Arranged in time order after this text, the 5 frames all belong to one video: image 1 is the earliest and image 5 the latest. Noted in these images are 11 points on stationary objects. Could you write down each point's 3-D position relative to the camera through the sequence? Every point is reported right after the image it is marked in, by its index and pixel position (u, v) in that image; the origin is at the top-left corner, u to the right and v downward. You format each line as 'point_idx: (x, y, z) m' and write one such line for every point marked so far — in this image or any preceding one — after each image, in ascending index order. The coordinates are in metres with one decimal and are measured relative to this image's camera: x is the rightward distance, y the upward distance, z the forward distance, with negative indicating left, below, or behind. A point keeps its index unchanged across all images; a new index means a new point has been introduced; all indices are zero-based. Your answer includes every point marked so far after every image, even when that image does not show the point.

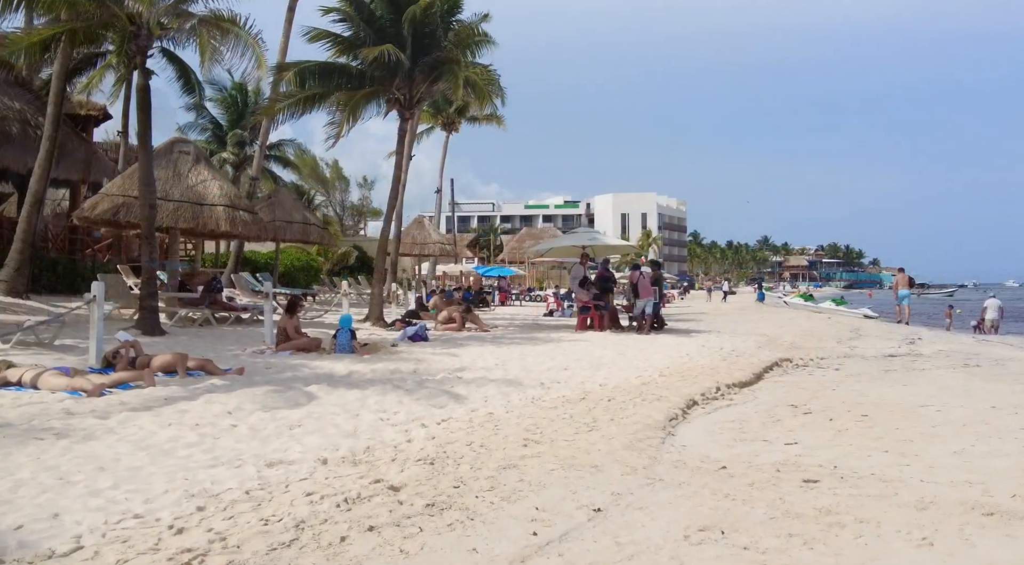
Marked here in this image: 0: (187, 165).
0: (-5.3, +1.9, +13.4) m
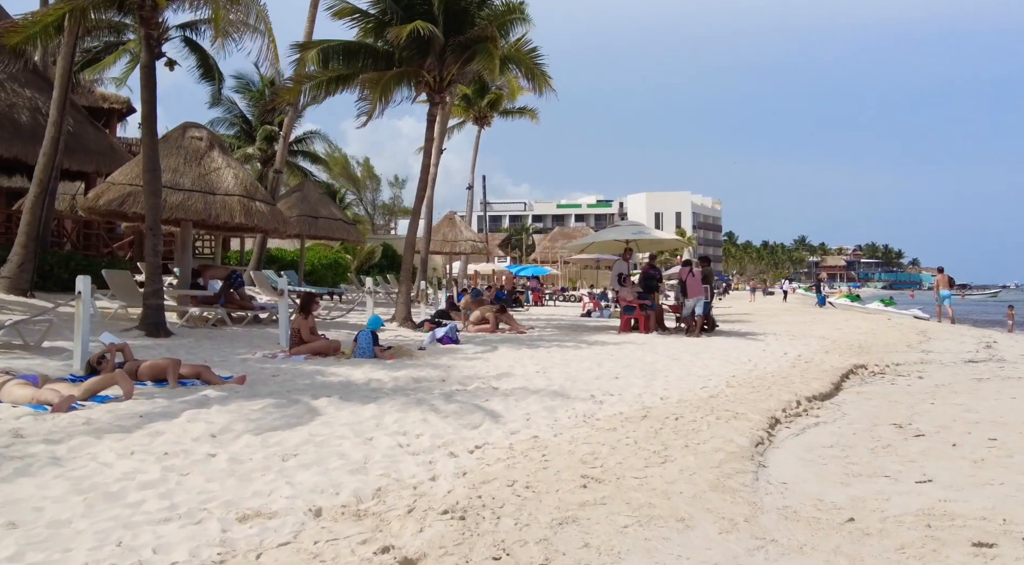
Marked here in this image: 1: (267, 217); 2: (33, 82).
0: (-4.7, +2.0, +12.4) m
1: (-3.7, +1.0, +12.4) m
2: (-9.5, +4.0, +16.3) m
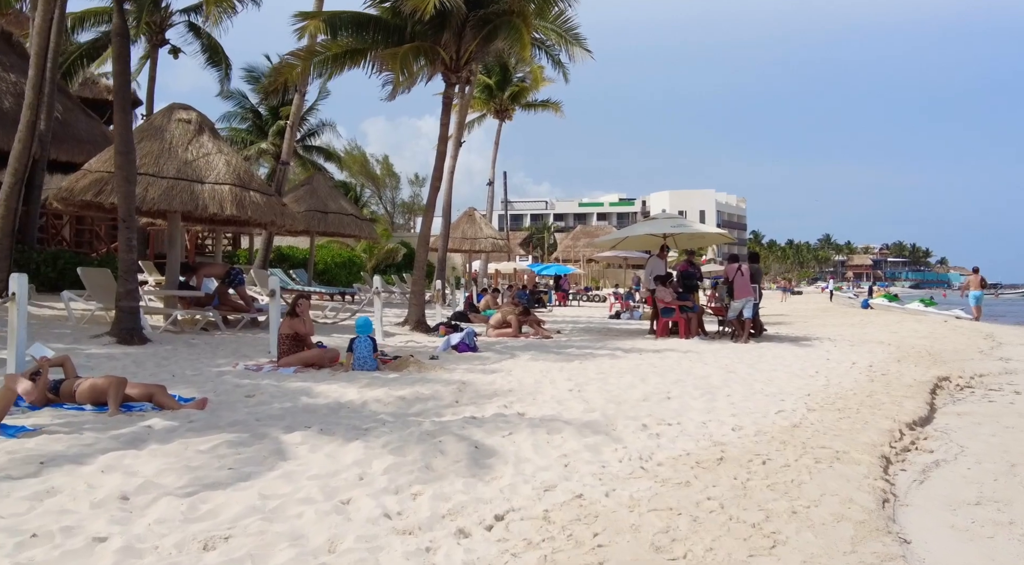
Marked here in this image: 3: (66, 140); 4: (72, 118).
0: (-4.4, +2.0, +11.1) m
1: (-3.4, +1.0, +11.1) m
2: (-9.0, +4.0, +15.1) m
3: (-8.3, +2.7, +15.3) m
4: (-8.5, +3.2, +15.9) m
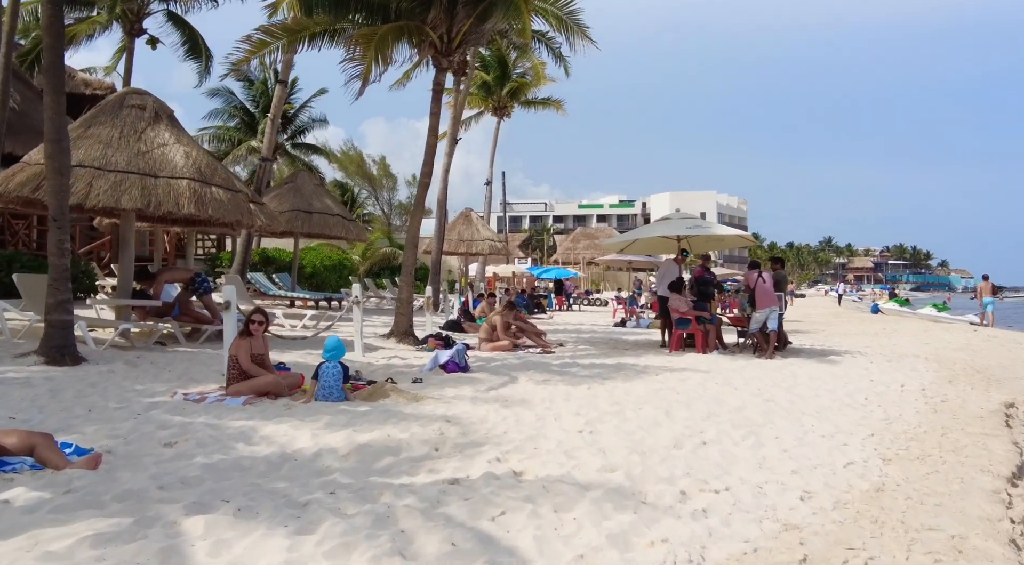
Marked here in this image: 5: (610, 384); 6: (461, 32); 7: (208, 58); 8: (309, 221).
0: (-4.4, +1.9, +9.7) m
1: (-3.4, +0.9, +9.8) m
2: (-9.1, +3.9, +13.8) m
3: (-8.3, +2.6, +14.0) m
4: (-8.5, +3.1, +14.6) m
5: (+0.9, -0.9, +7.6) m
6: (-0.7, +3.3, +10.9) m
7: (-6.9, +5.1, +18.6) m
8: (-4.2, +1.3, +17.3) m
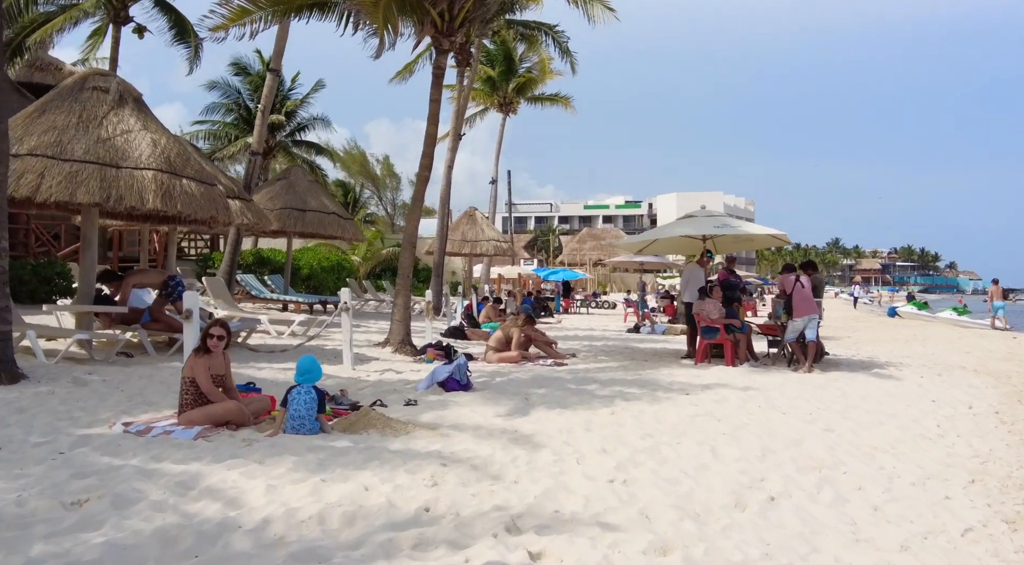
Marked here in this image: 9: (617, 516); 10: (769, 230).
0: (-4.3, +1.8, +8.7) m
1: (-3.3, +0.9, +8.7) m
2: (-8.9, +3.8, +12.7) m
3: (-8.2, +2.5, +12.9) m
4: (-8.4, +3.0, +13.6) m
5: (+1.0, -1.0, +6.5) m
6: (-0.6, +3.3, +9.8) m
7: (-6.7, +5.0, +17.5) m
8: (-4.1, +1.2, +16.2) m
9: (+0.4, -1.0, +3.4) m
10: (+3.5, +0.7, +11.4) m
